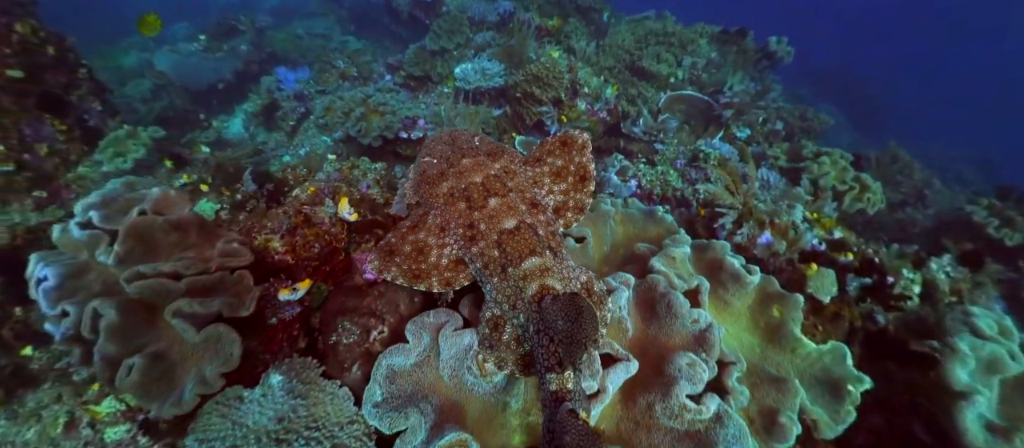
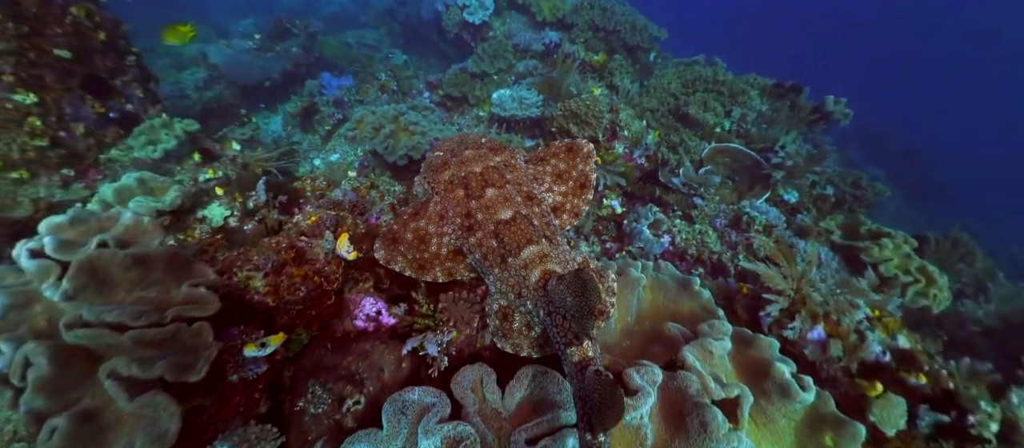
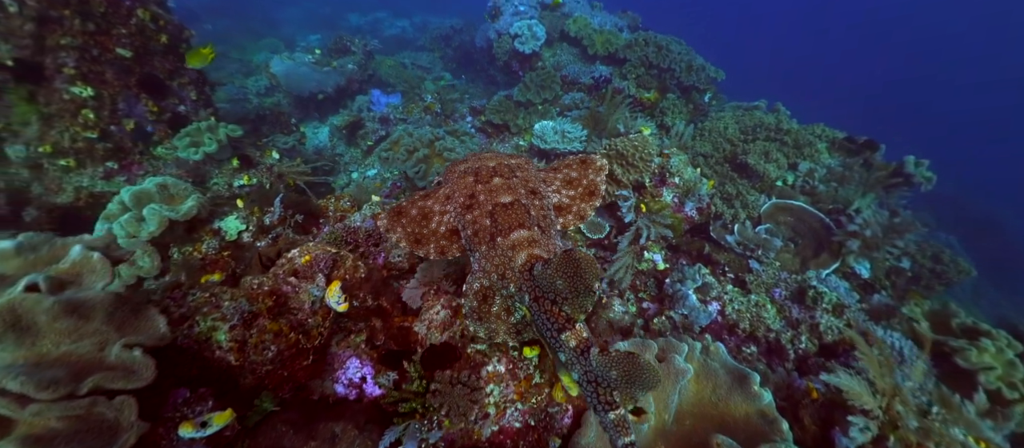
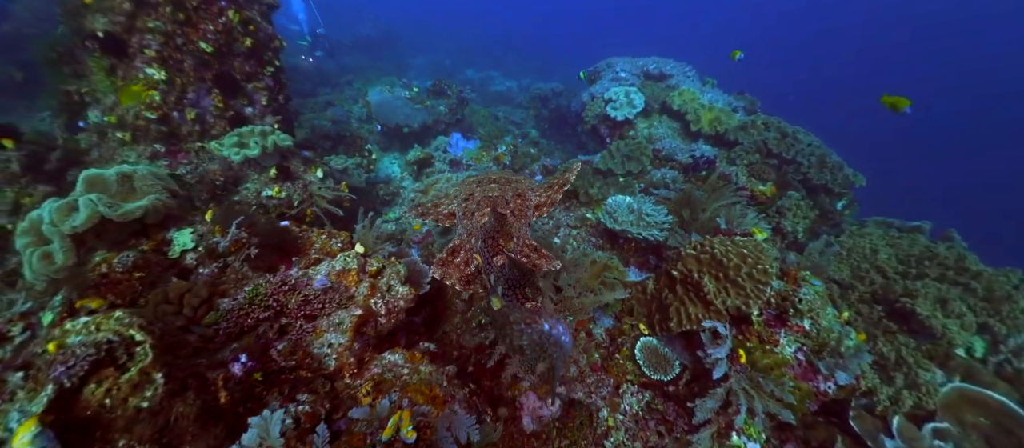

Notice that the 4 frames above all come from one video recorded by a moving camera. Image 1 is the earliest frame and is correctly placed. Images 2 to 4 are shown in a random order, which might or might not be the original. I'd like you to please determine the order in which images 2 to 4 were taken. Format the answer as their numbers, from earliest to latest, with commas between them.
2, 3, 4
